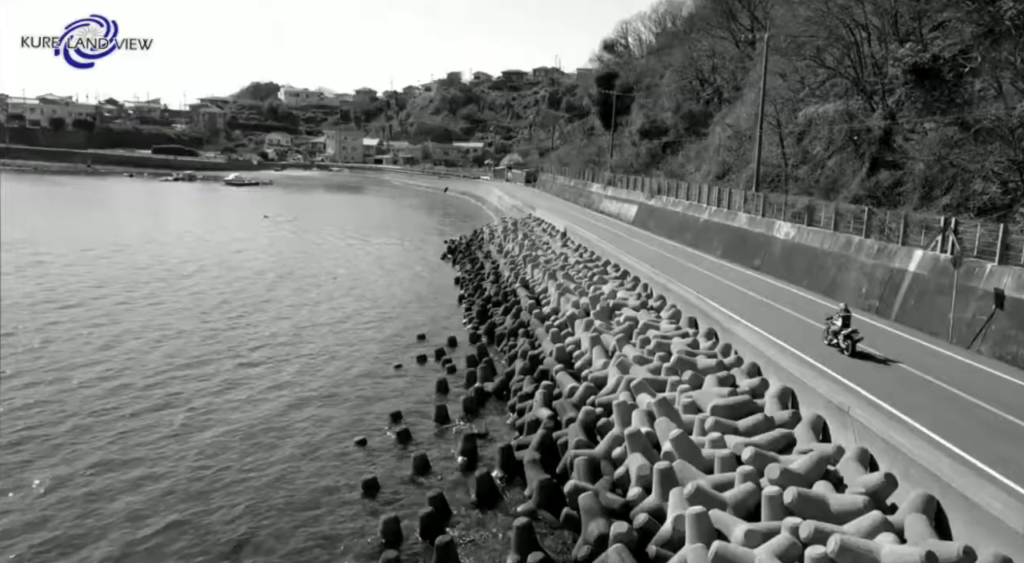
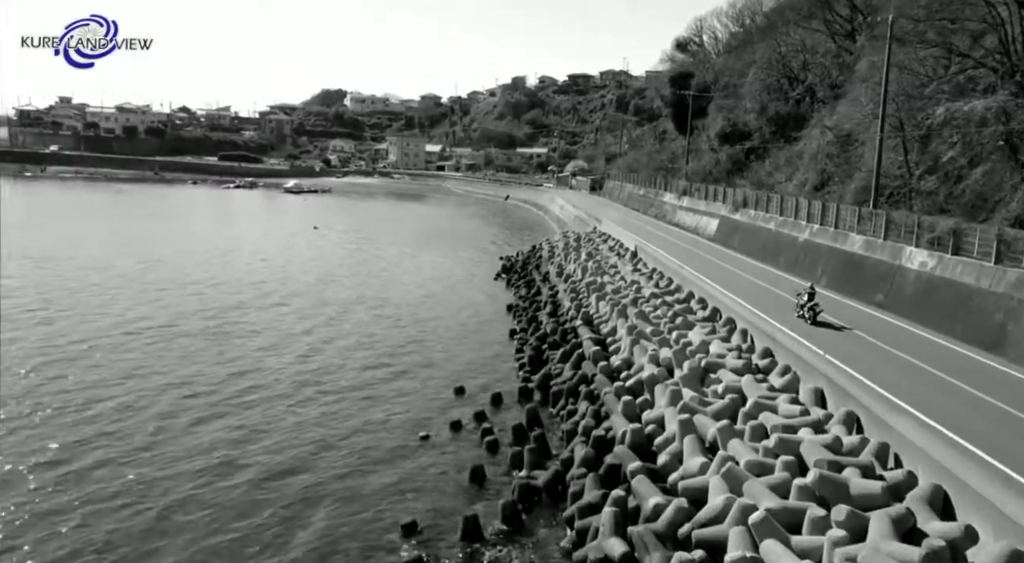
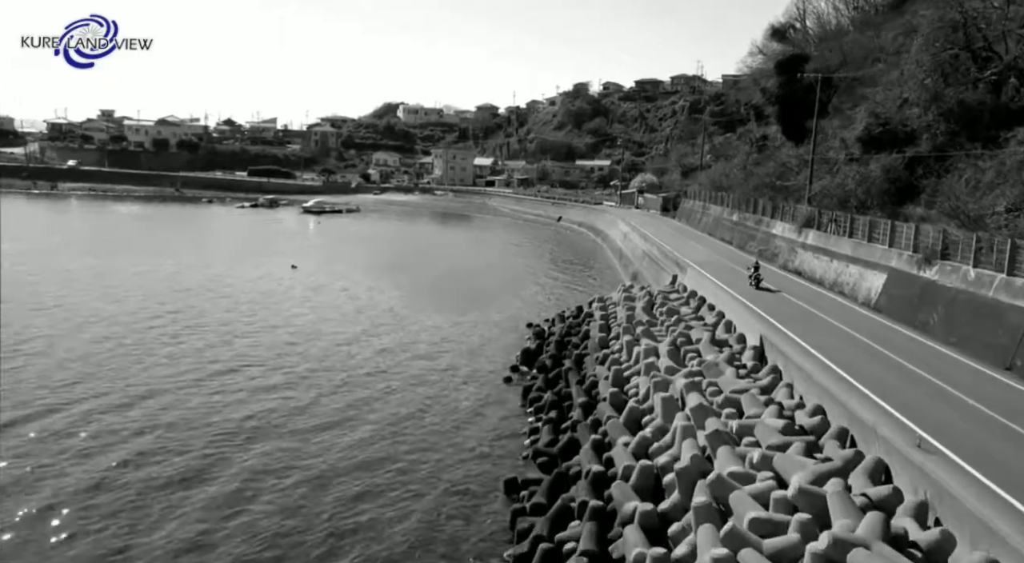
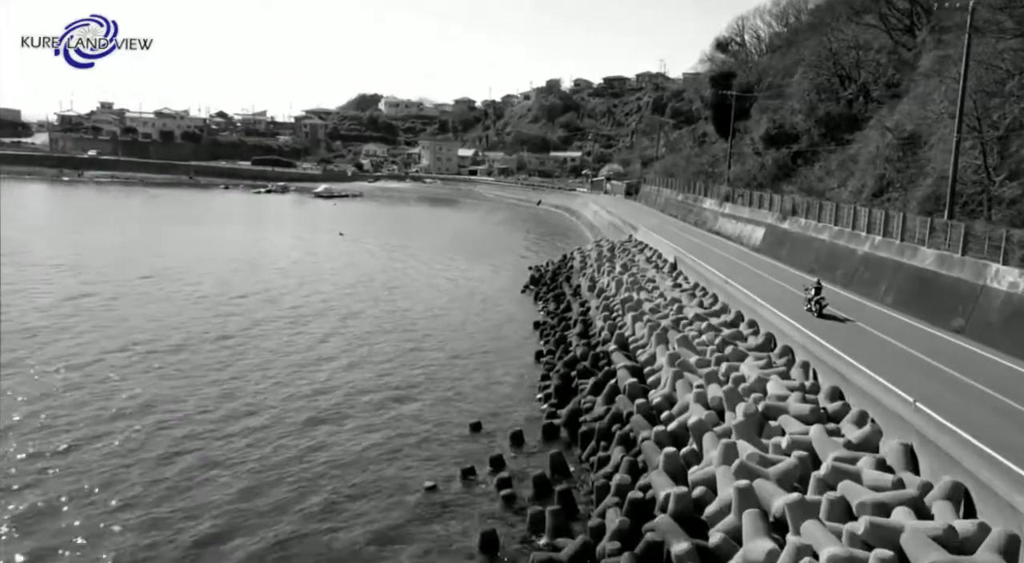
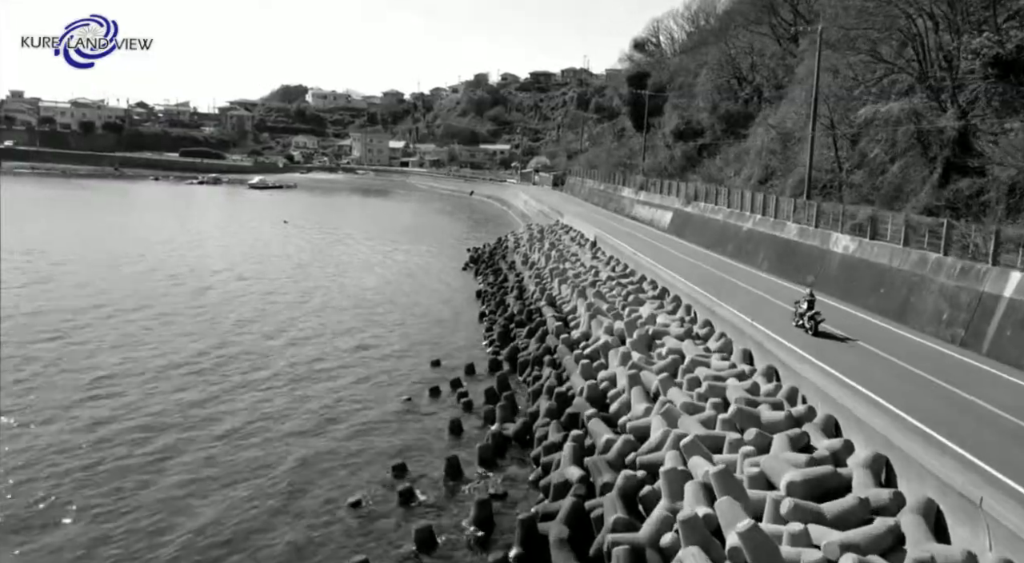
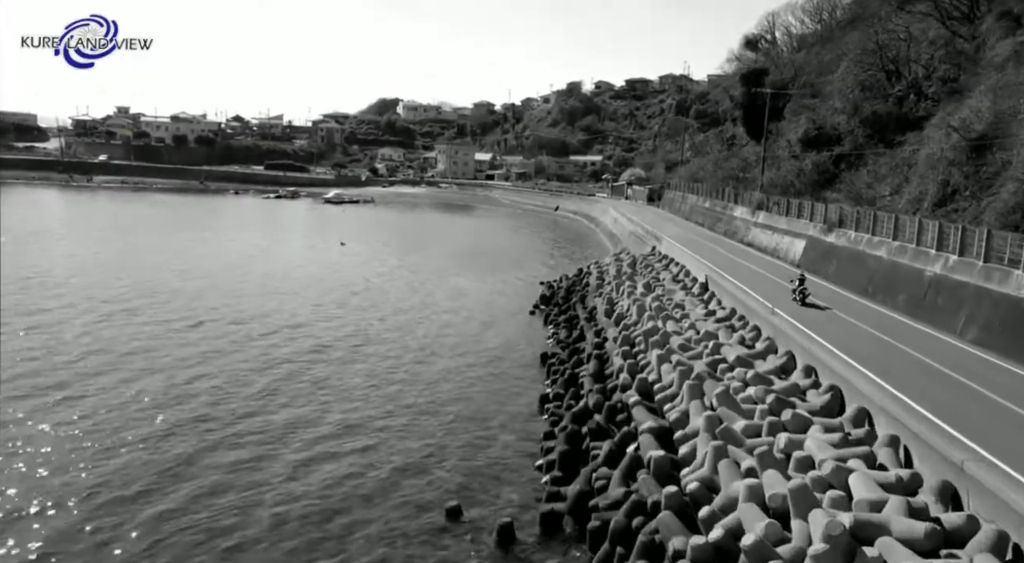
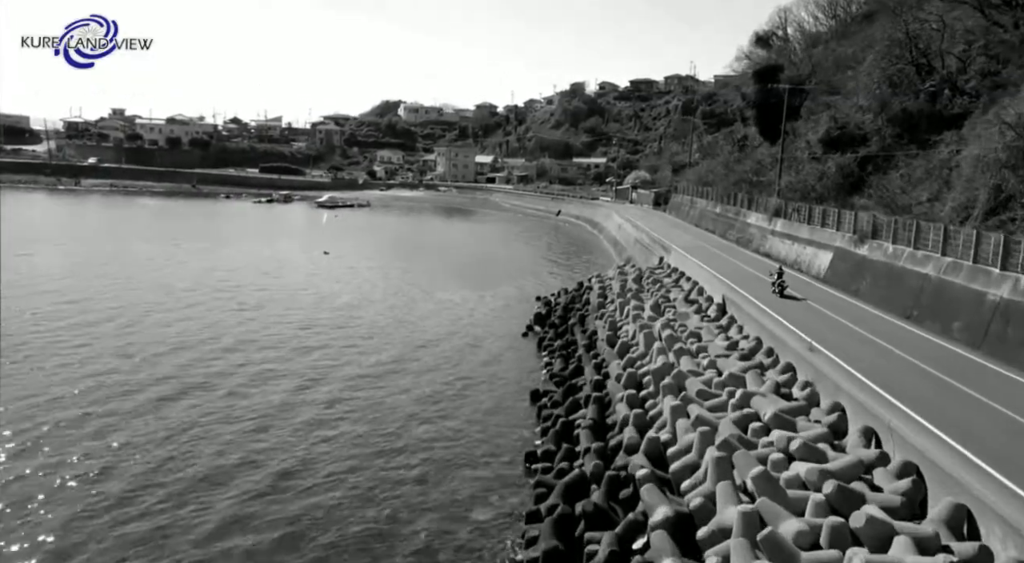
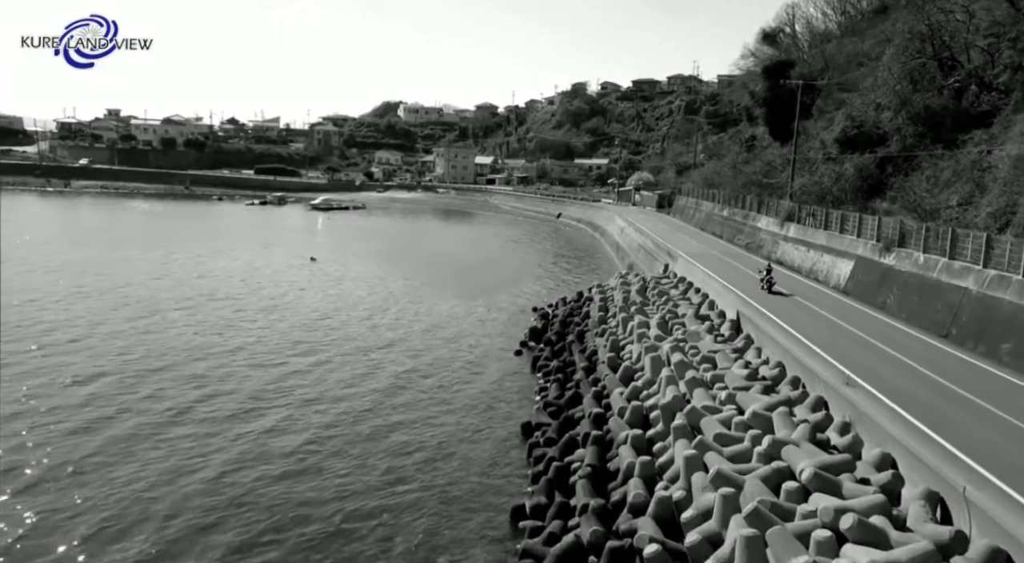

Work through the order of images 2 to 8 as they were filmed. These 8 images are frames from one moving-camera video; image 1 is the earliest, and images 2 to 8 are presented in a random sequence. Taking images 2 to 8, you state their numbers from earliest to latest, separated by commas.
5, 2, 4, 6, 7, 8, 3
